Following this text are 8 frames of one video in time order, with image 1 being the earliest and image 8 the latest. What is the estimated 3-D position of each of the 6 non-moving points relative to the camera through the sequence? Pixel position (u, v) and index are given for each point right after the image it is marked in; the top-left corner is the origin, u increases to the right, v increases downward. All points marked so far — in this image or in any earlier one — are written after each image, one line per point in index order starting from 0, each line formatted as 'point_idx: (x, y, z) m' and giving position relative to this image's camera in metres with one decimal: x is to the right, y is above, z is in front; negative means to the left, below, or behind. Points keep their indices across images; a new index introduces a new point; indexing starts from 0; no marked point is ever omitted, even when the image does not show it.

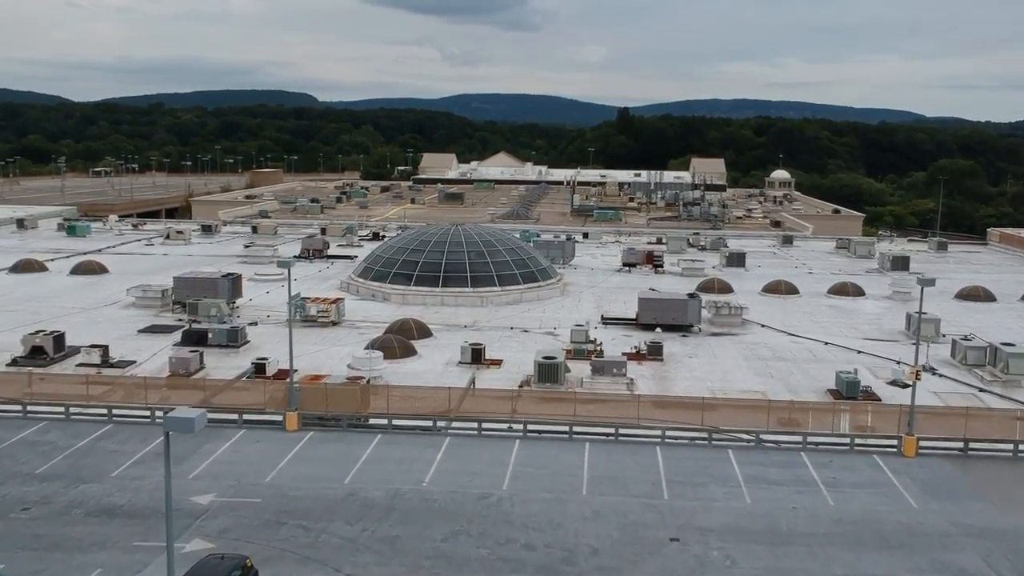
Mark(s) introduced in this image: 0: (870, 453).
0: (+7.0, -3.3, +20.0) m
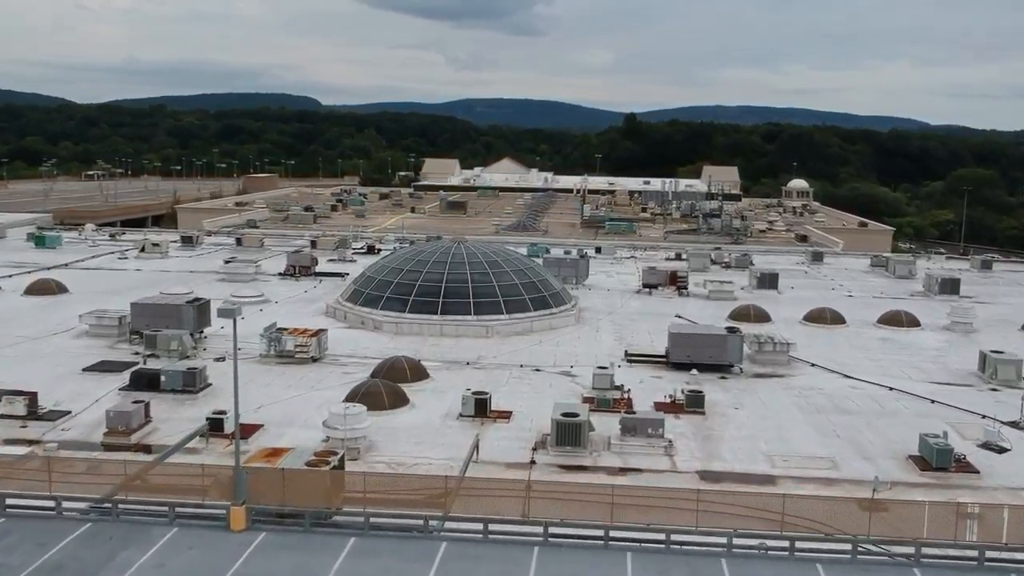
0: (+7.3, -4.2, +15.0) m
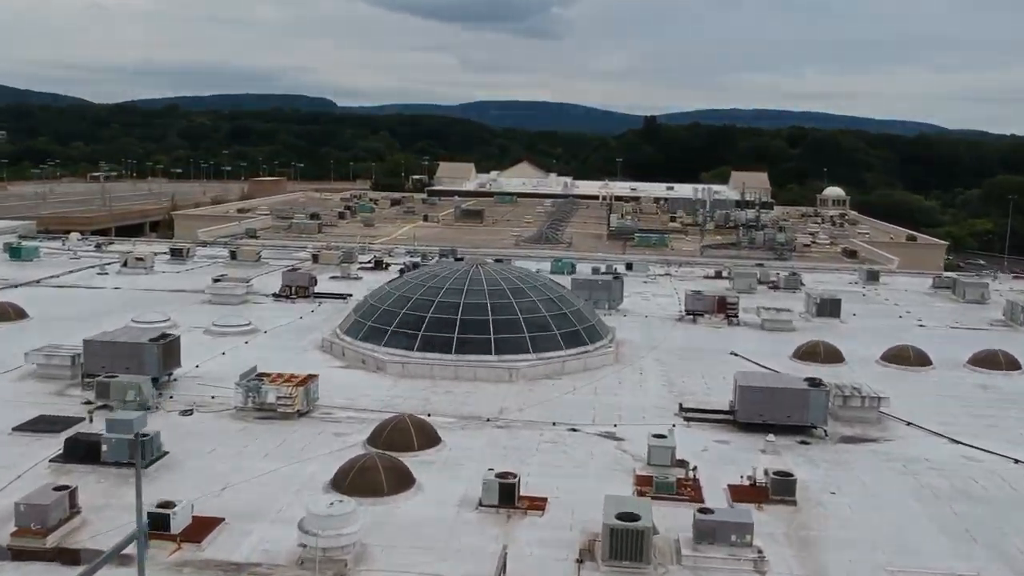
0: (+7.8, -5.2, +9.5) m
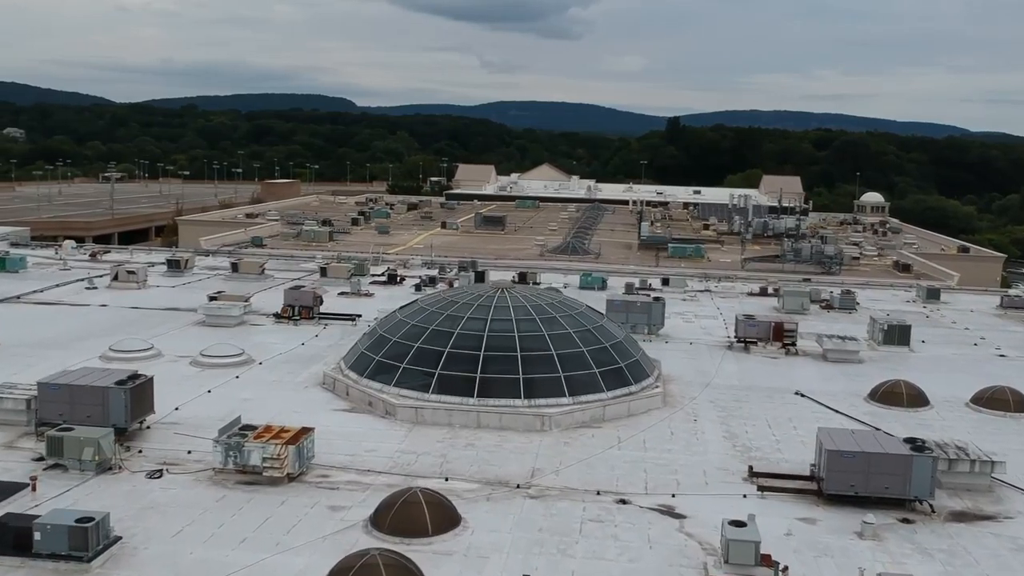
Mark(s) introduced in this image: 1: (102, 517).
0: (+8.2, -6.0, +5.0) m
1: (-6.6, -3.7, +16.4) m
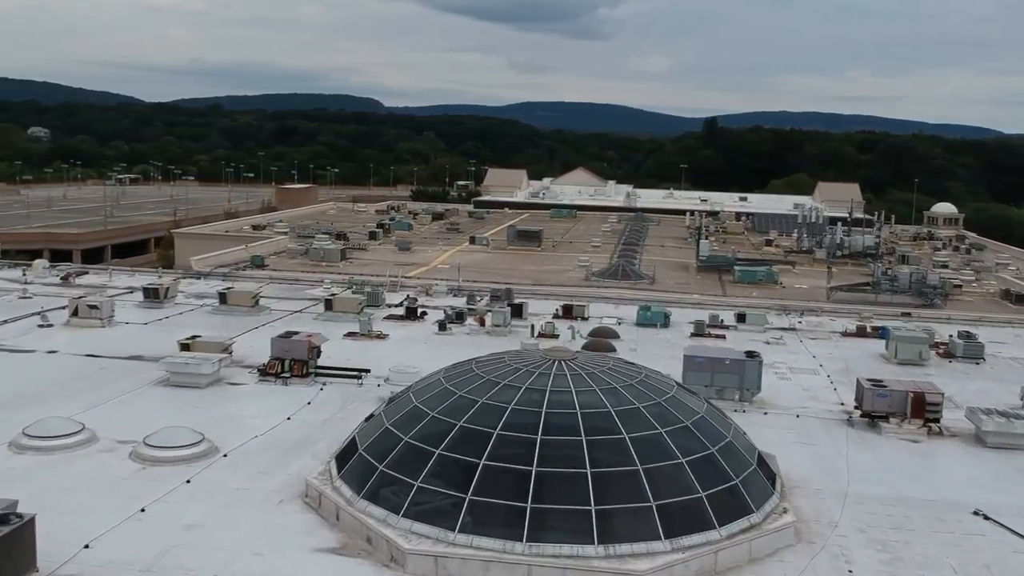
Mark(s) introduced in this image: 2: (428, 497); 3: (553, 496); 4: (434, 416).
0: (+8.8, -7.4, -3.4) m
1: (-5.7, -5.1, +8.4) m
2: (-1.4, -3.6, +17.4) m
3: (+0.7, -3.4, +16.9) m
4: (-1.5, -2.3, +19.0) m
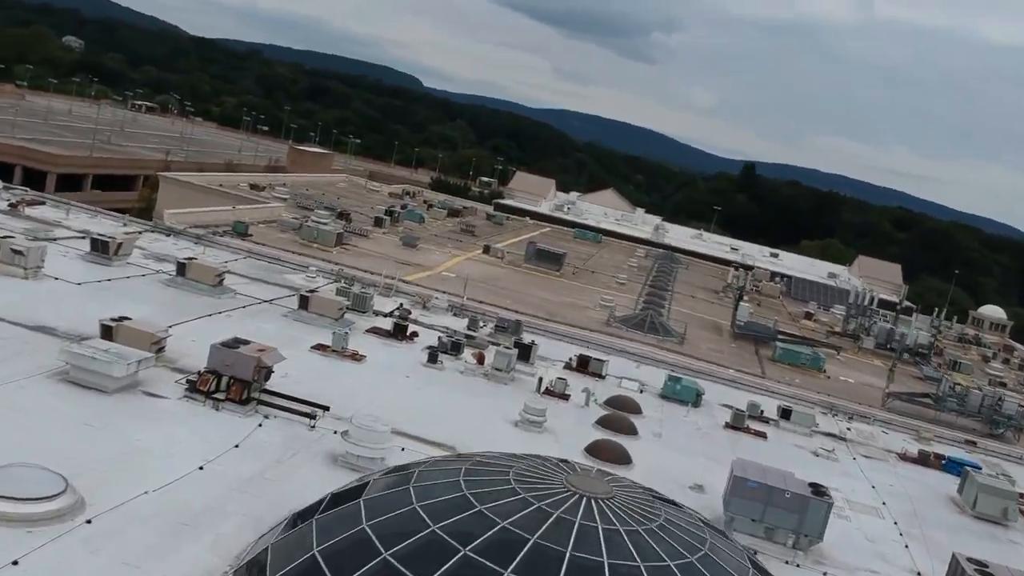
0: (+7.5, -10.2, -9.9) m
1: (-6.2, -5.0, +1.9) m
2: (-1.7, -4.4, +10.9) m
3: (+0.4, -4.7, +10.3) m
4: (-1.5, -3.2, +12.4) m
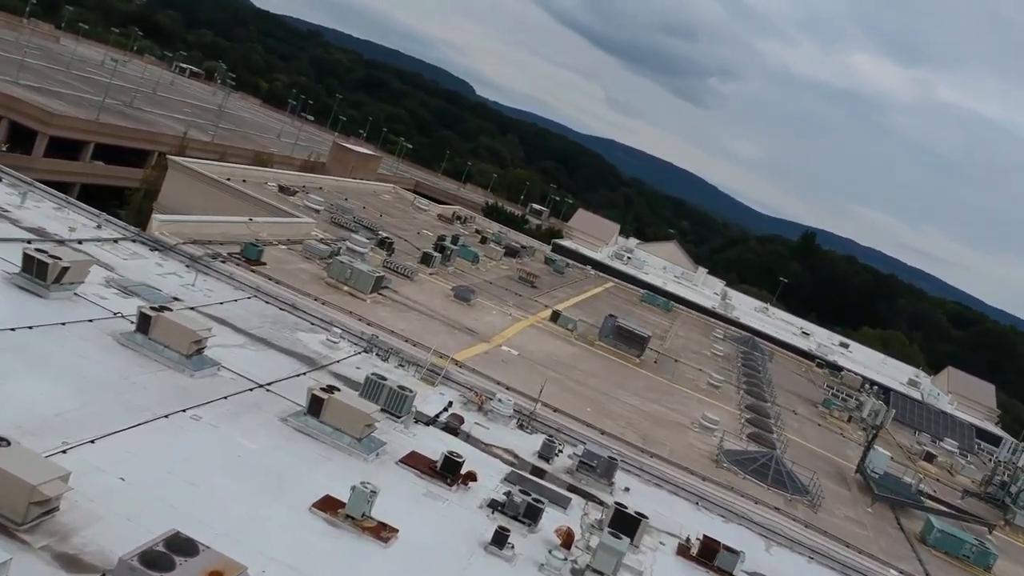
0: (+7.5, -13.6, -21.2) m
1: (-5.0, -6.4, -9.1) m
2: (-0.3, -6.7, -0.2) m
3: (+1.7, -7.3, -0.8) m
4: (+0.1, -5.6, +1.4) m
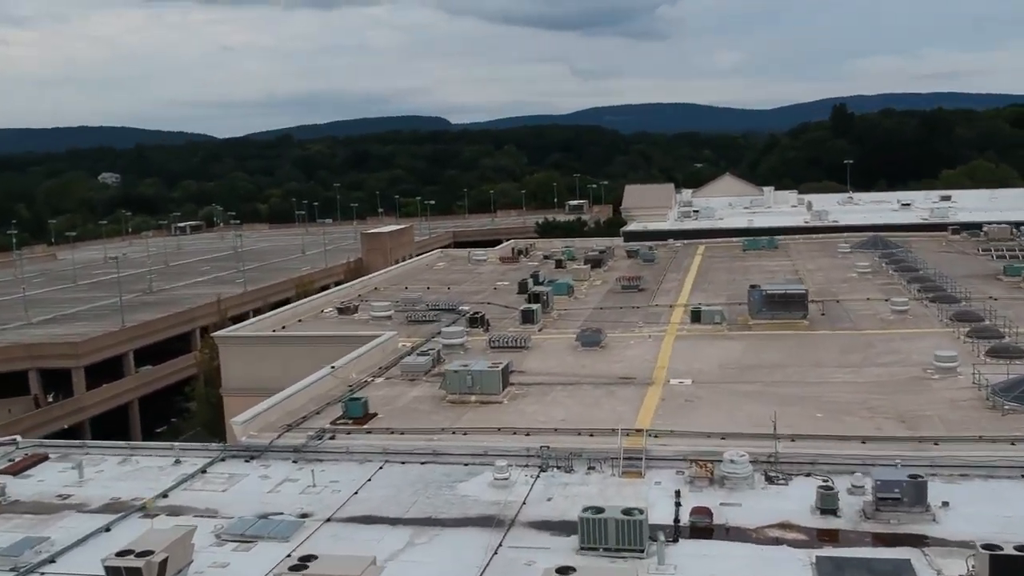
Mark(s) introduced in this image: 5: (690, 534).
0: (+13.6, -10.1, -28.1) m
1: (-0.1, -8.8, -15.3) m
2: (+4.8, -7.1, -6.6) m
3: (+6.8, -6.8, -7.3) m
4: (+4.8, -5.8, -5.0) m
5: (+3.3, -4.4, +18.7) m
